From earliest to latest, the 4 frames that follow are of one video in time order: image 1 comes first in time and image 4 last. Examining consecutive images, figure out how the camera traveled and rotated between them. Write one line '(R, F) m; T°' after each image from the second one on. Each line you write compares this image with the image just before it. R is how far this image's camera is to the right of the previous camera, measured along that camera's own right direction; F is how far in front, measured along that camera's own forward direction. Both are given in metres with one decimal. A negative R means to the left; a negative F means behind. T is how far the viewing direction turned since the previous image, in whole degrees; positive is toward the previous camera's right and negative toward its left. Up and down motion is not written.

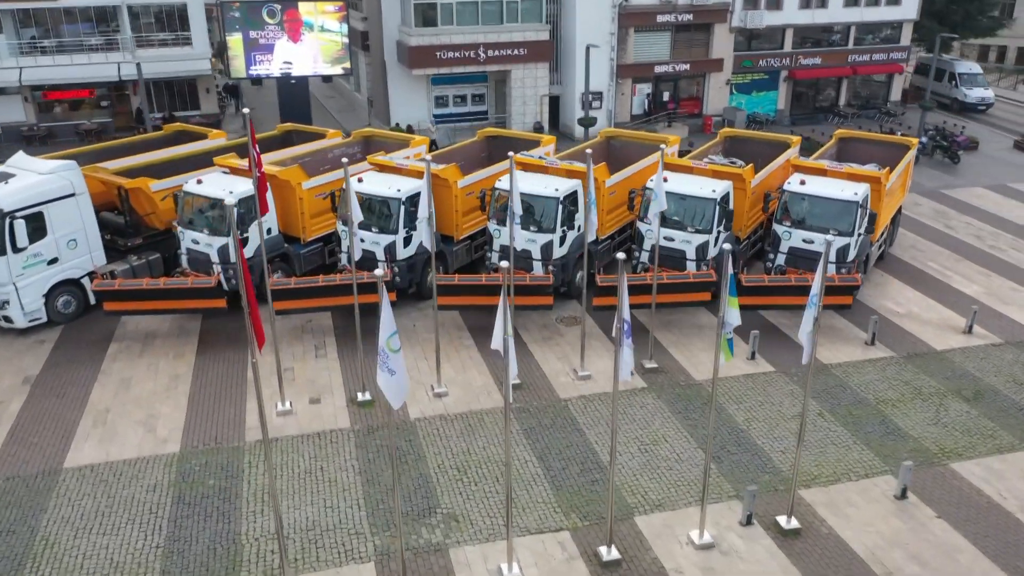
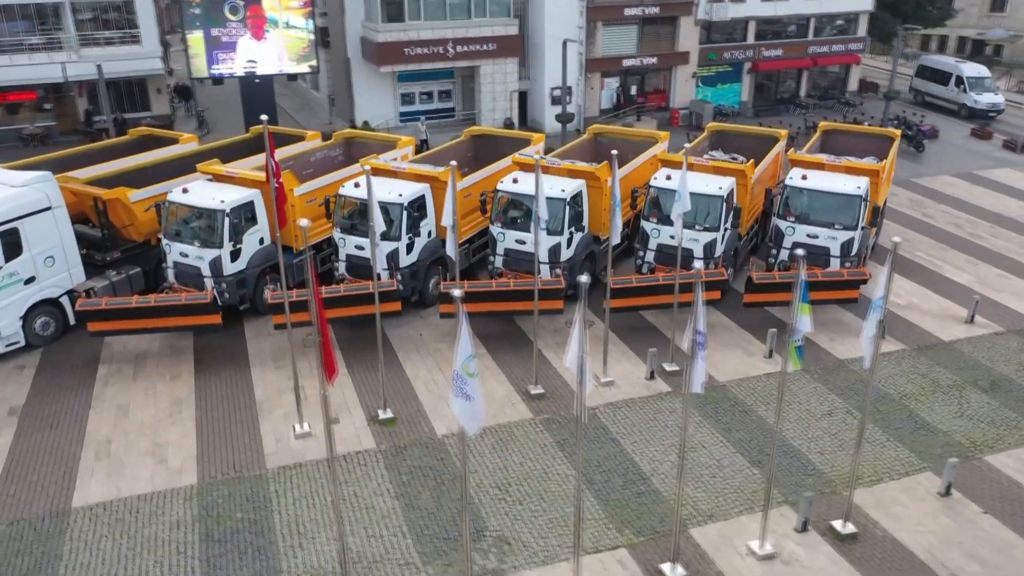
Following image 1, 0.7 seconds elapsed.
(-1.5, +0.6) m; +4°
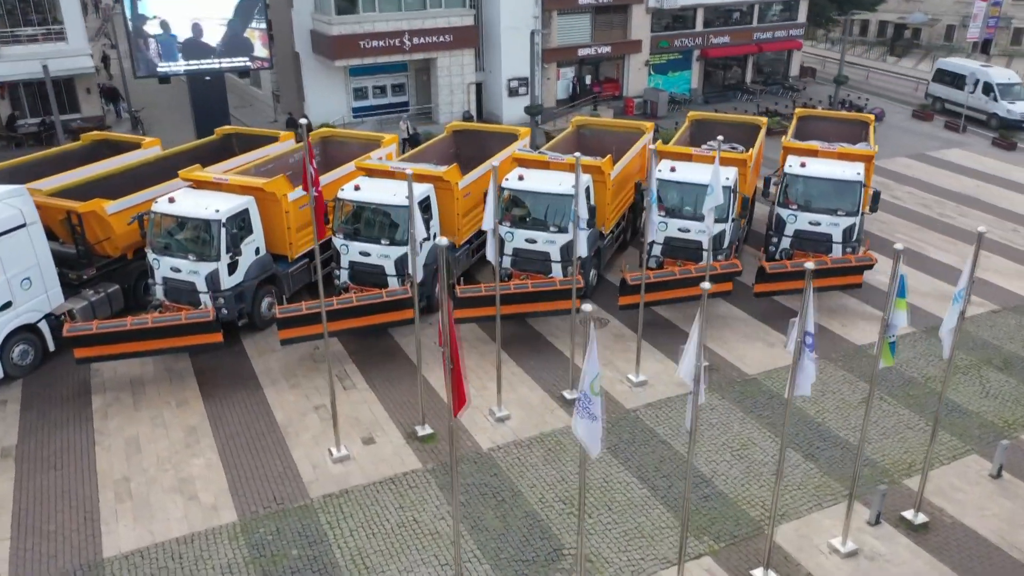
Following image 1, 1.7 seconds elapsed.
(-2.0, +0.7) m; +6°
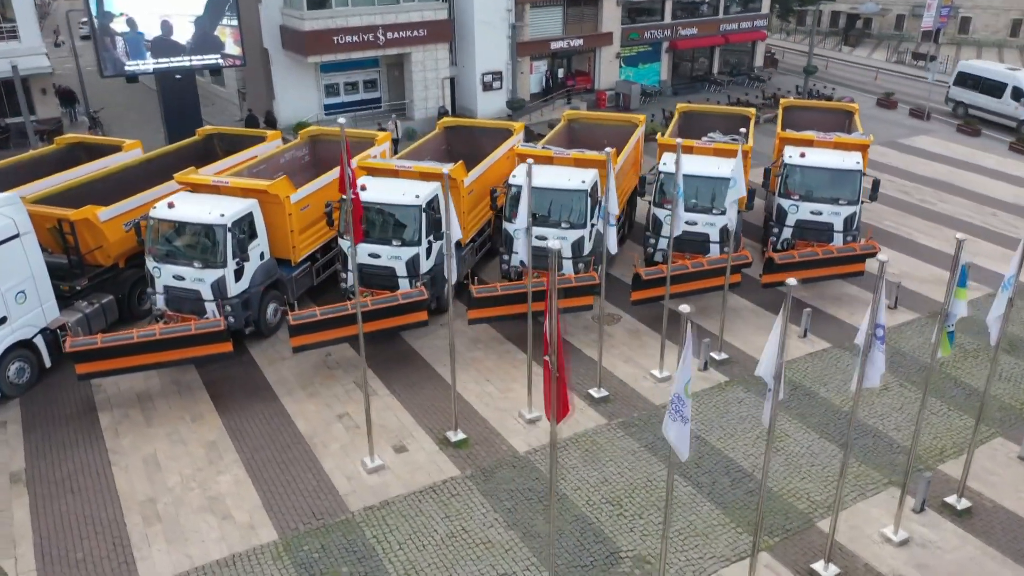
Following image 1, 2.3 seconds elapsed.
(-1.3, +0.3) m; +4°
